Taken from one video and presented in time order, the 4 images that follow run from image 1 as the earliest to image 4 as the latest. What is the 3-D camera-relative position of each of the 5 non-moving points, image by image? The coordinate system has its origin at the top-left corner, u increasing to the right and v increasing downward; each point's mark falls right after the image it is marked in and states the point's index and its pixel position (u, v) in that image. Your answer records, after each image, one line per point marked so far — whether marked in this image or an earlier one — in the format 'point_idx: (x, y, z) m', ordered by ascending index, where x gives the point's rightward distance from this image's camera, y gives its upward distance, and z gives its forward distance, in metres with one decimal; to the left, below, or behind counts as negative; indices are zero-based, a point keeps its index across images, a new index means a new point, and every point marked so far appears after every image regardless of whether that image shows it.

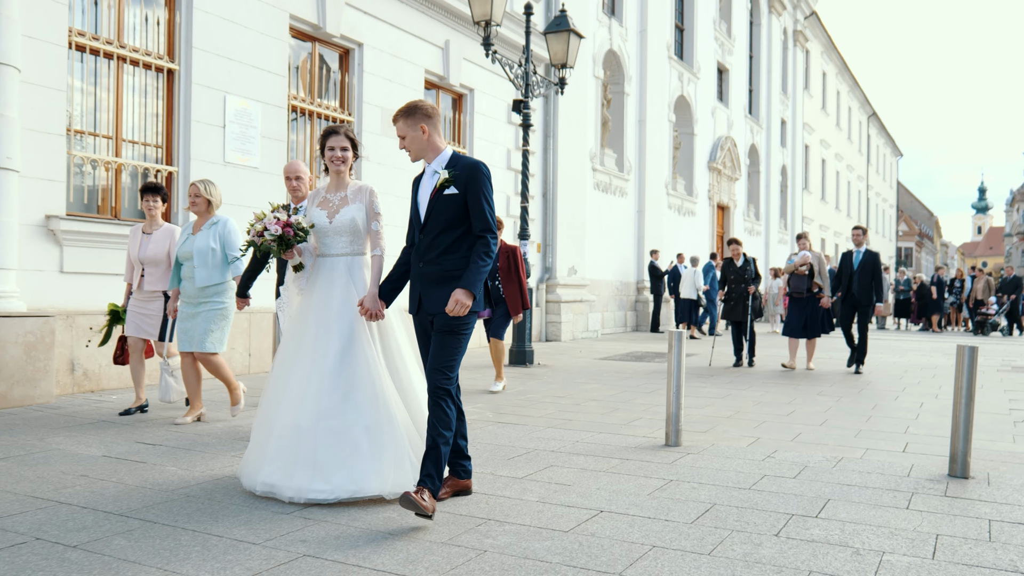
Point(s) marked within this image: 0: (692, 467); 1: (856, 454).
0: (+1.0, -1.0, +4.9) m
1: (+2.2, -1.1, +5.5) m
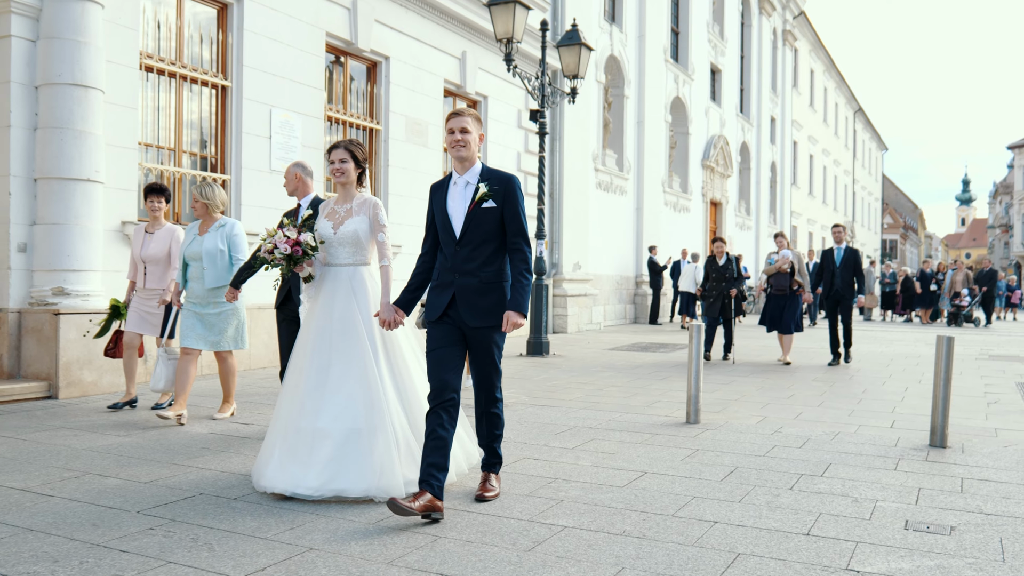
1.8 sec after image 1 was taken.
0: (+1.4, -1.0, +5.8) m
1: (+2.6, -1.1, +6.4) m
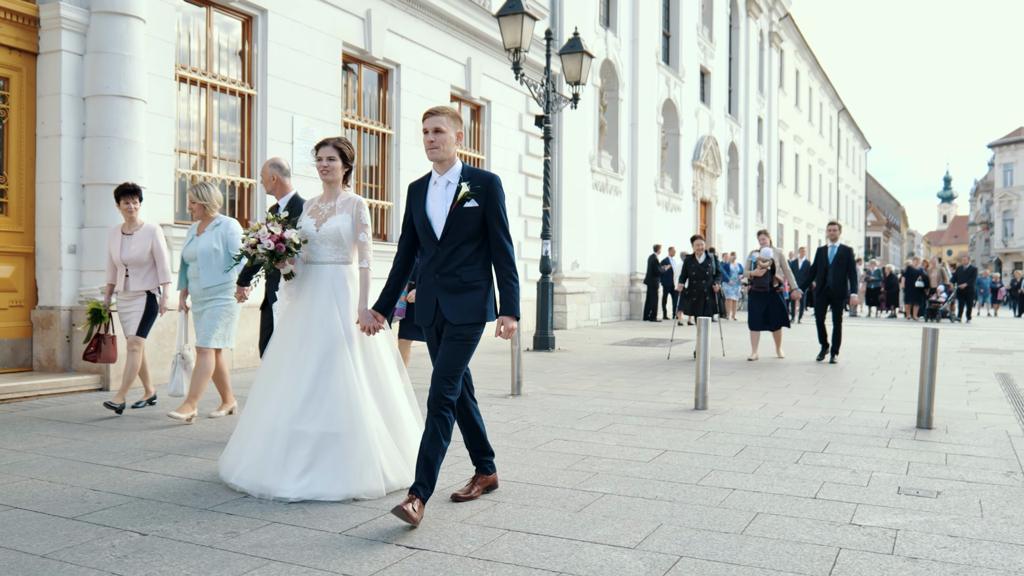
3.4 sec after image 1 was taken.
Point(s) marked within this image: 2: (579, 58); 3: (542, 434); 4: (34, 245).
0: (+1.6, -1.0, +6.3) m
1: (+2.7, -1.0, +7.0) m
2: (+1.0, +3.4, +12.5) m
3: (+0.2, -1.0, +5.8) m
4: (-4.3, +0.4, +7.5) m
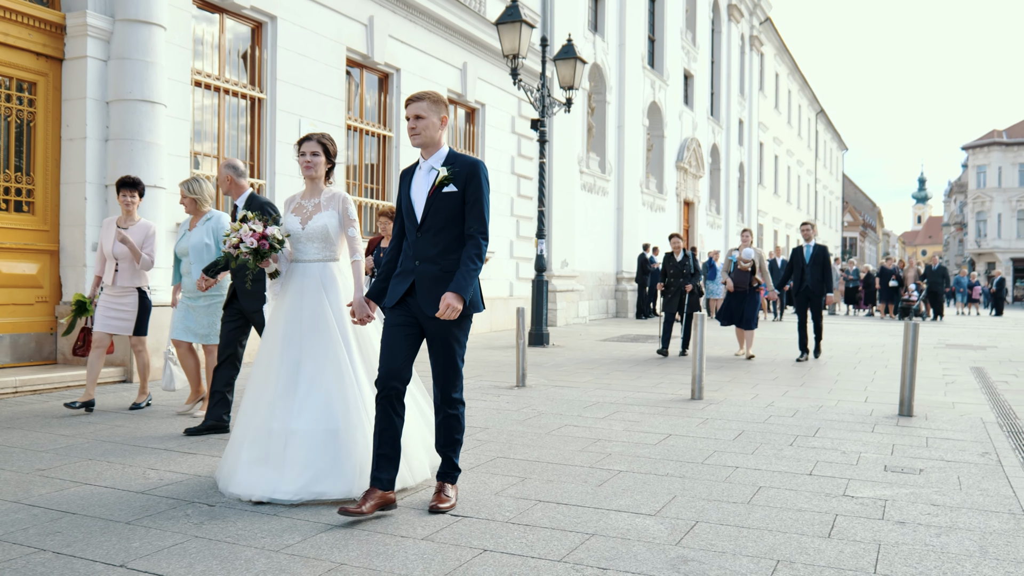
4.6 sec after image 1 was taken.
0: (+1.7, -1.0, +6.8) m
1: (+2.8, -1.0, +7.4) m
2: (+0.9, +3.5, +12.9) m
3: (+0.3, -1.0, +6.2) m
4: (-4.2, +0.4, +7.8) m
